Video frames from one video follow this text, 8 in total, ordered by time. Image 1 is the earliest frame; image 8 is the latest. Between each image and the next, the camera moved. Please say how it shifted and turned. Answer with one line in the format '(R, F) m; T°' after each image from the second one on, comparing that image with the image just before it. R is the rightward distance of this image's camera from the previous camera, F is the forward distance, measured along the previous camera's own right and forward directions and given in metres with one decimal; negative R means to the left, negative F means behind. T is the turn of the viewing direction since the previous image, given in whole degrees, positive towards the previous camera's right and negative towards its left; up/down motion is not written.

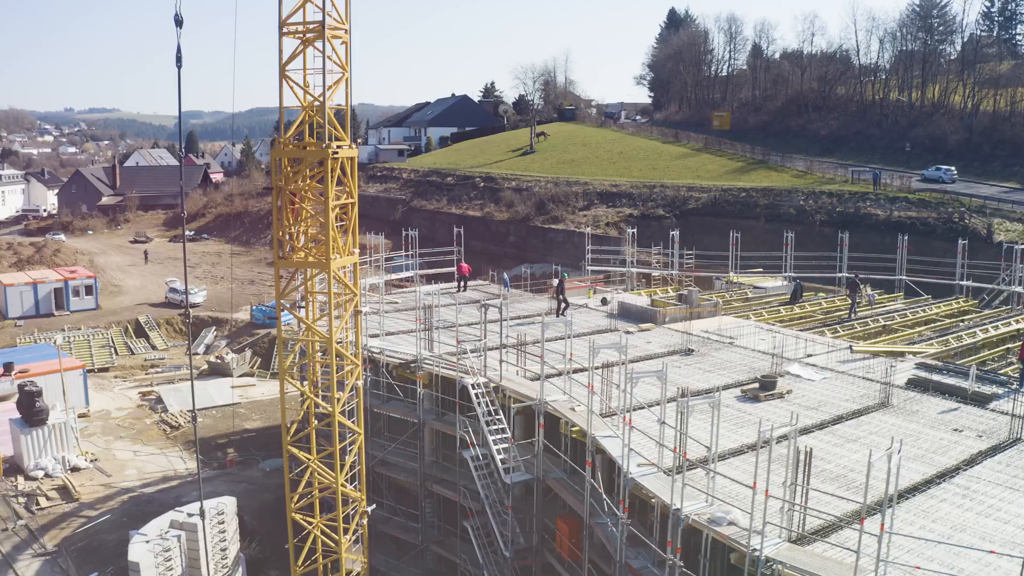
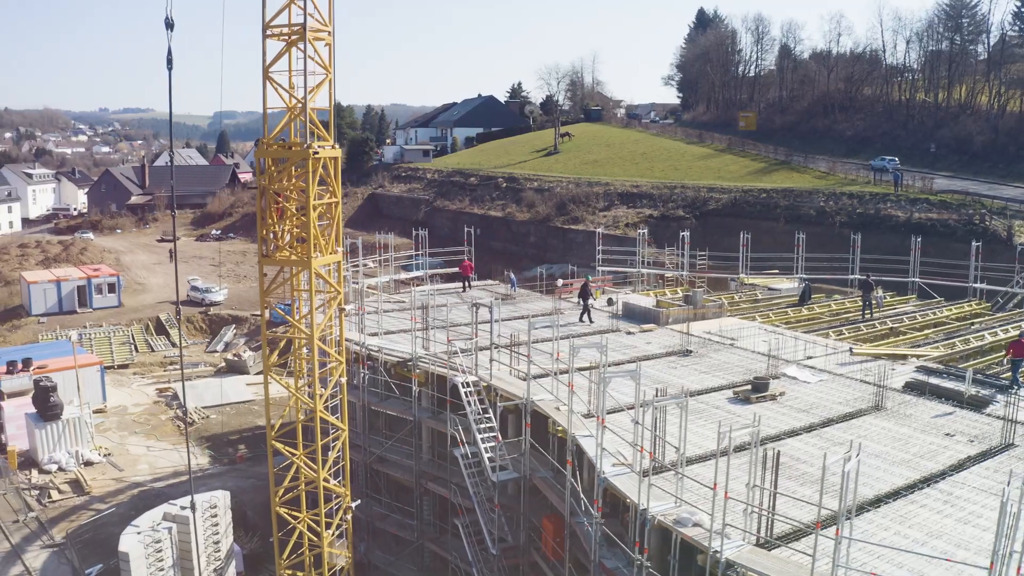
(+0.5, 0.0) m; -2°
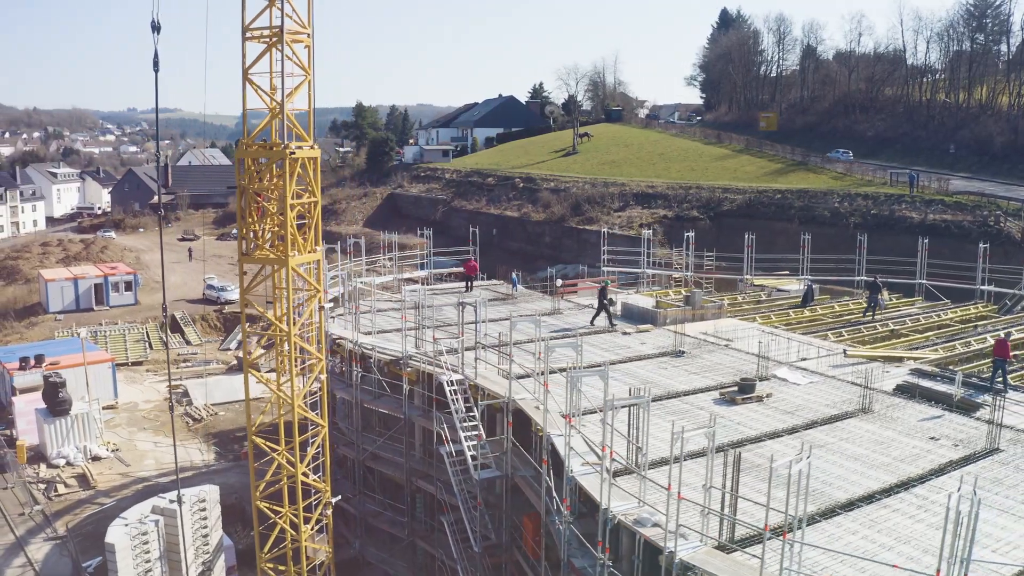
(+0.5, -0.1) m; -1°
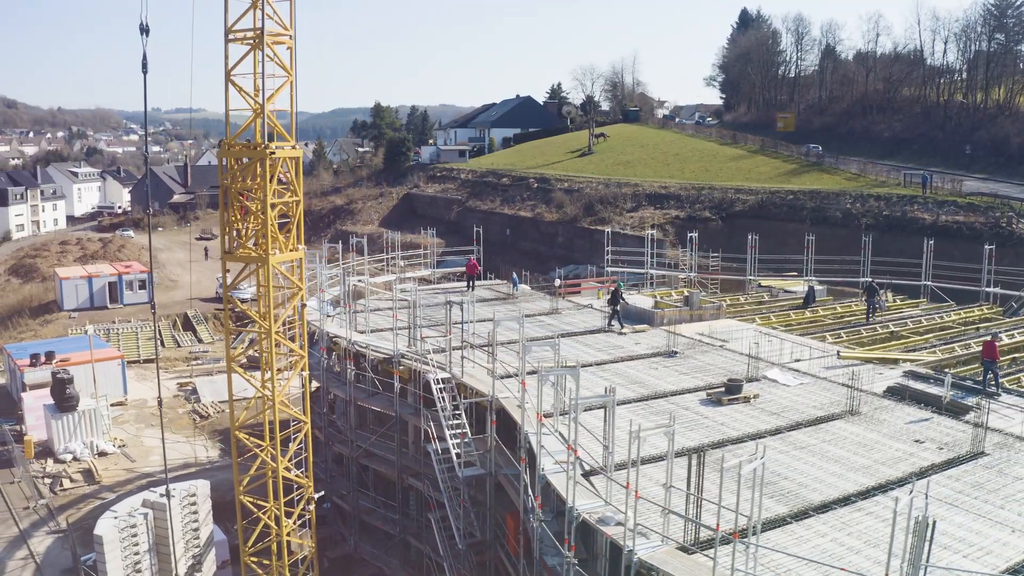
(+0.5, -0.1) m; -1°
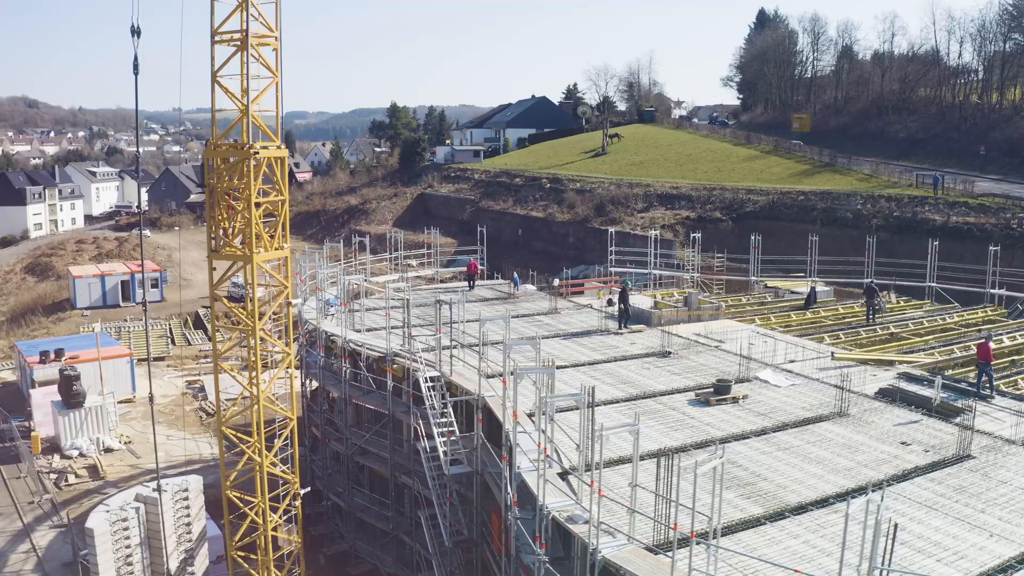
(+0.4, -0.1) m; -1°
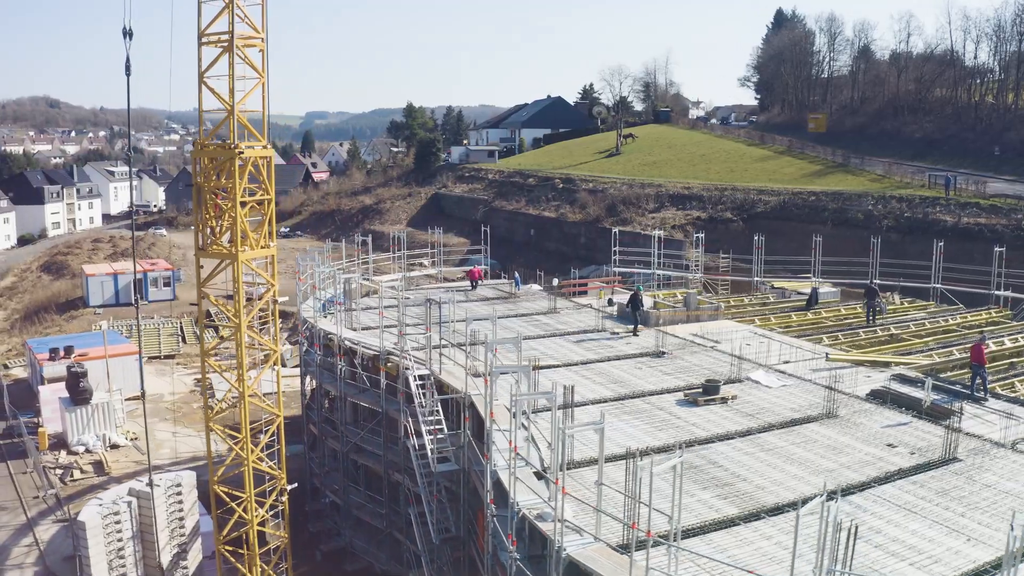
(+0.4, -0.1) m; -1°
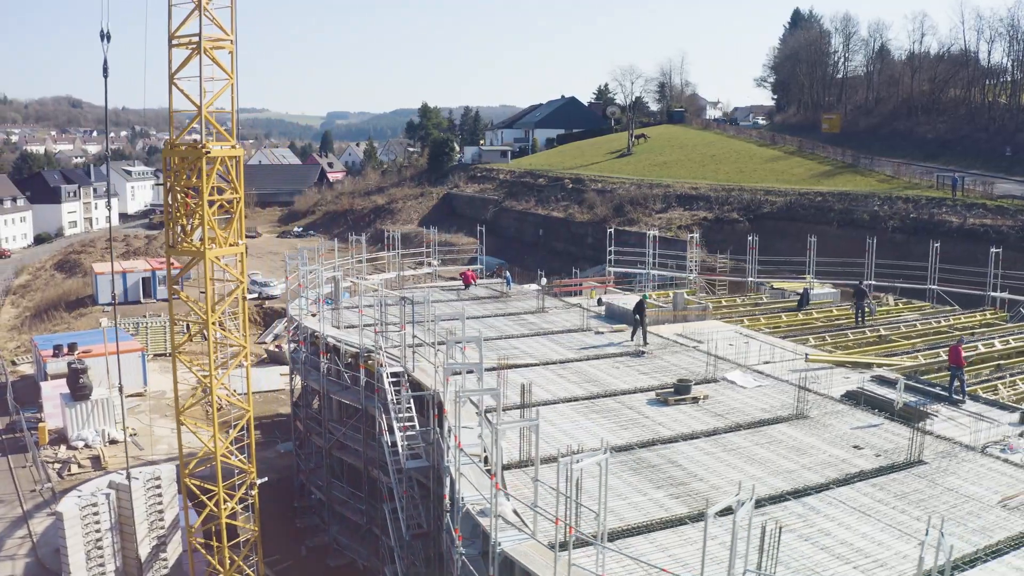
(+0.6, -0.1) m; -1°
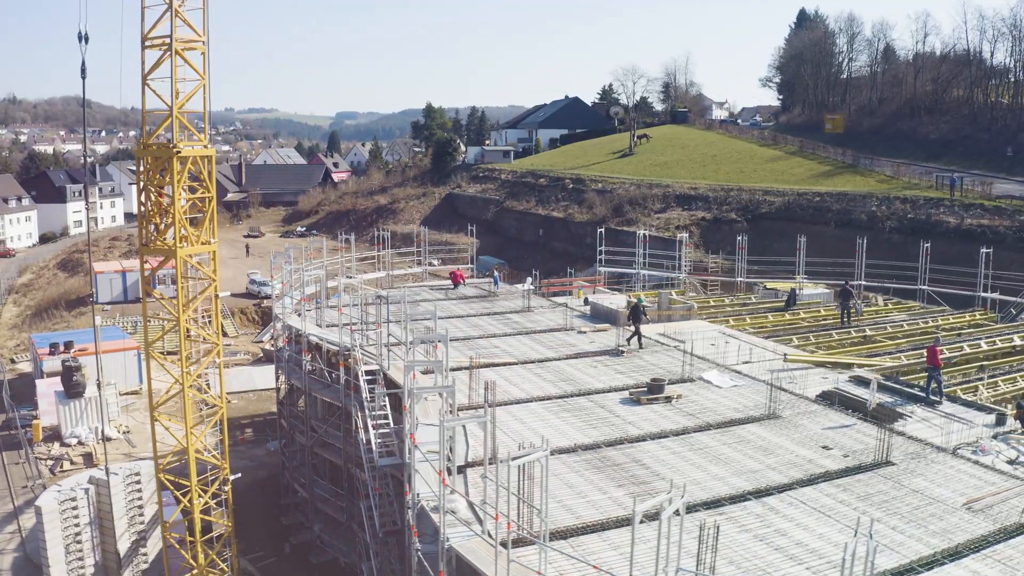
(+0.4, -0.1) m; 0°
